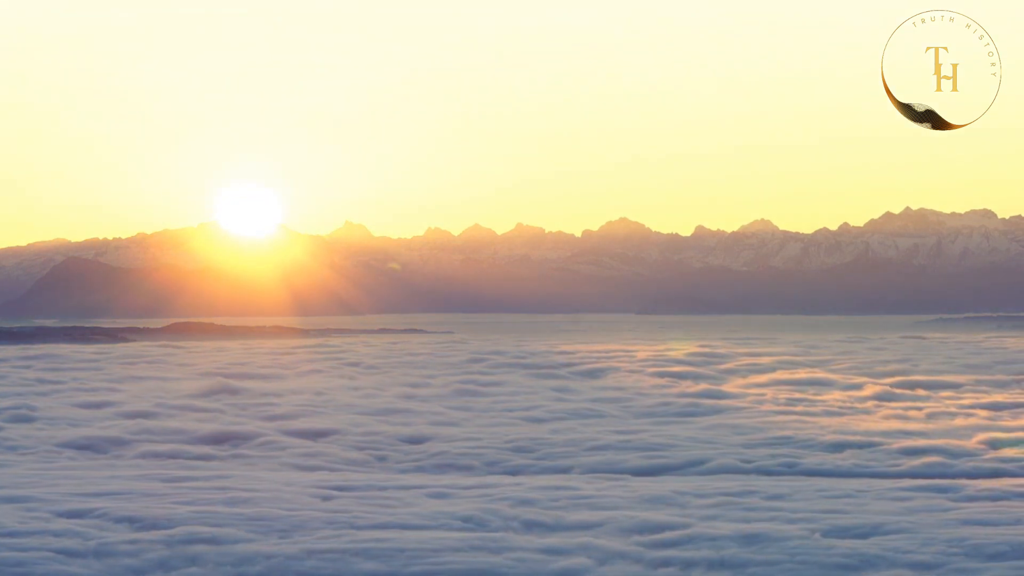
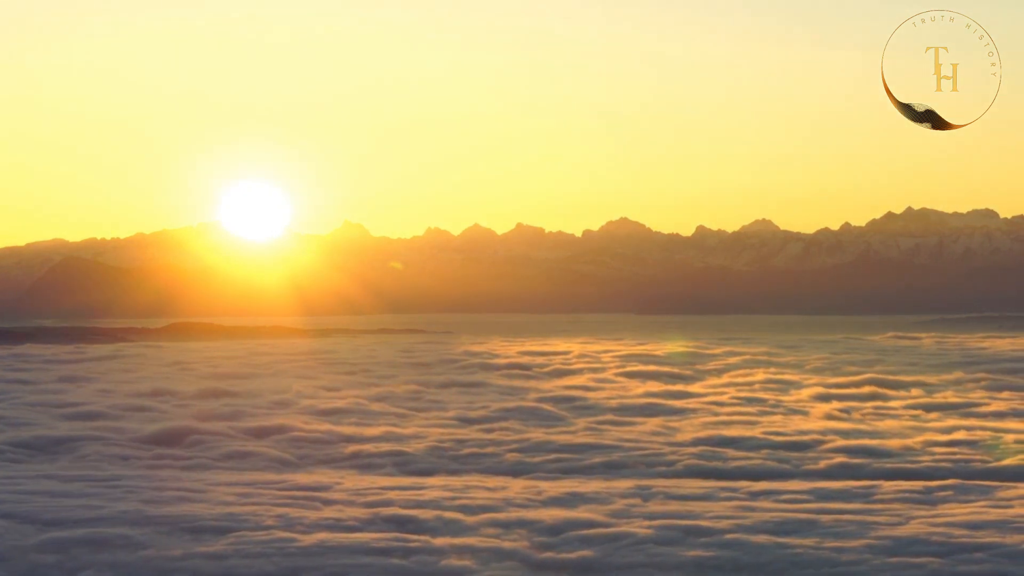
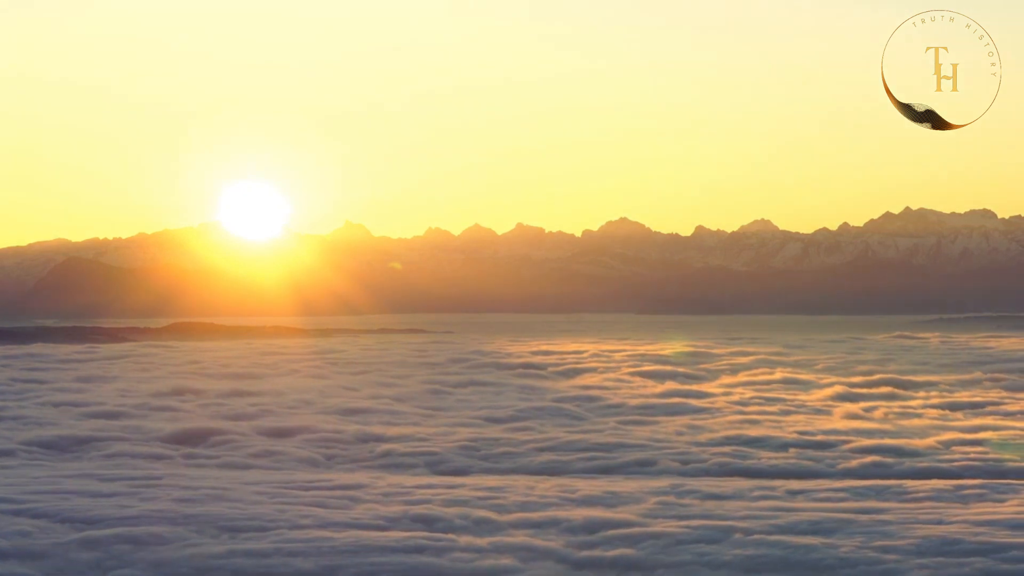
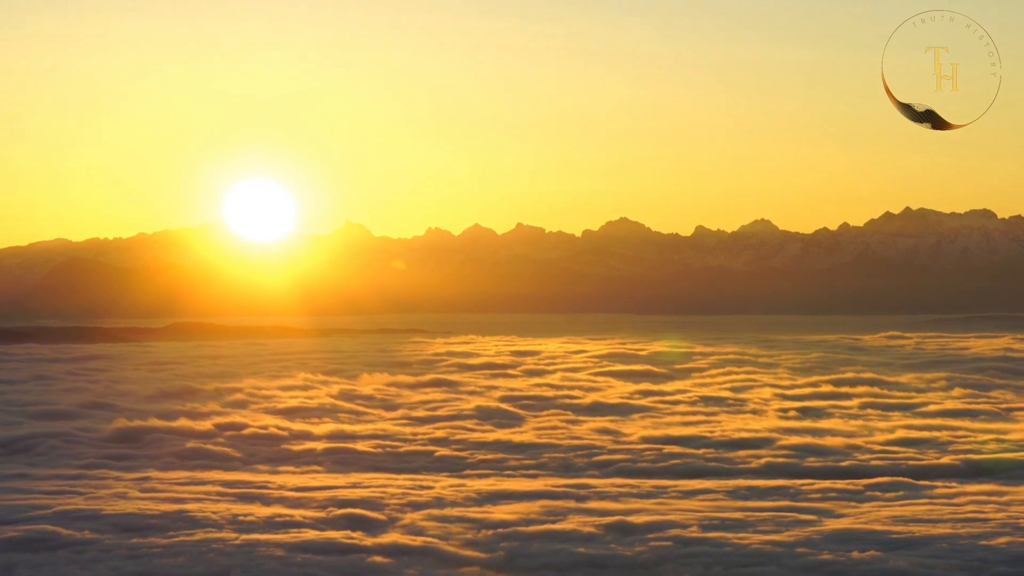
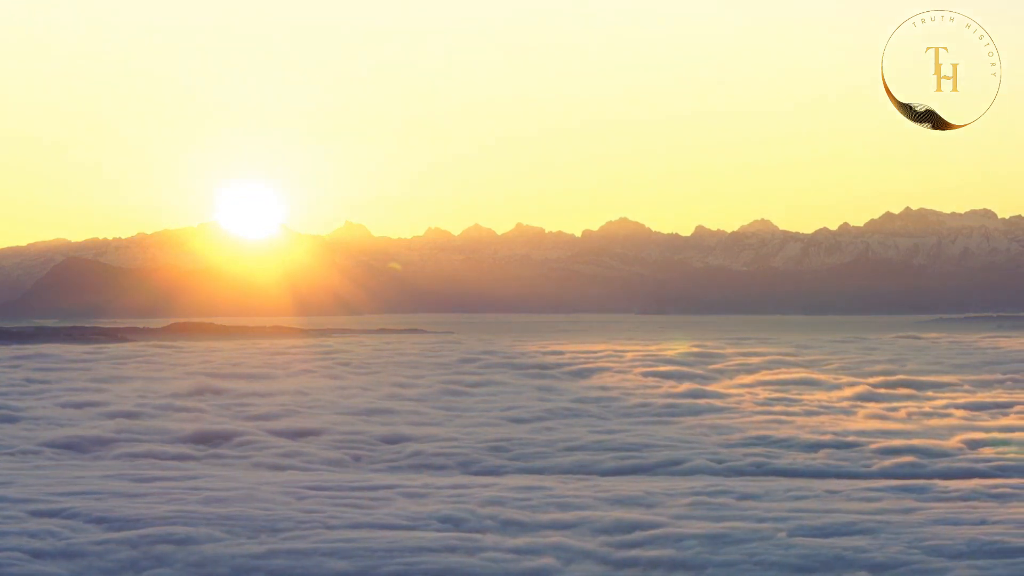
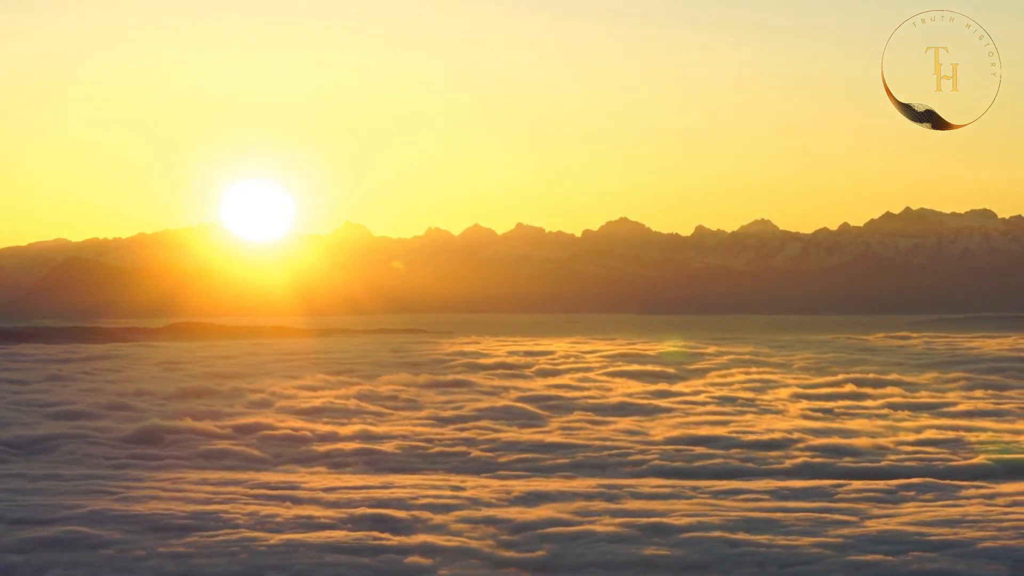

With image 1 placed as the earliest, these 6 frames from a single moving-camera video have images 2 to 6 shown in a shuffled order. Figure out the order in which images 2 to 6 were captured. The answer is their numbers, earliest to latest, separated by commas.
5, 3, 2, 6, 4
